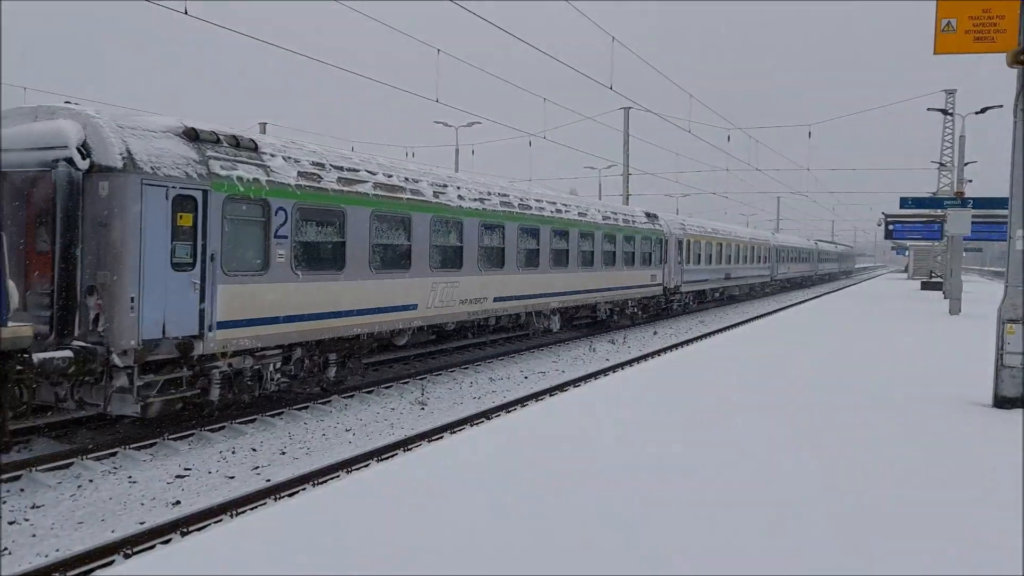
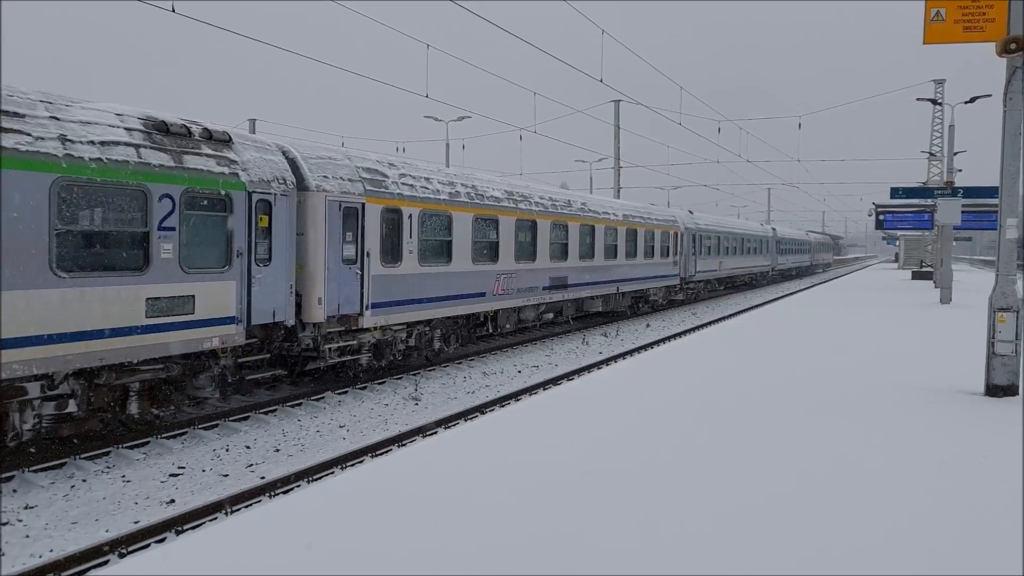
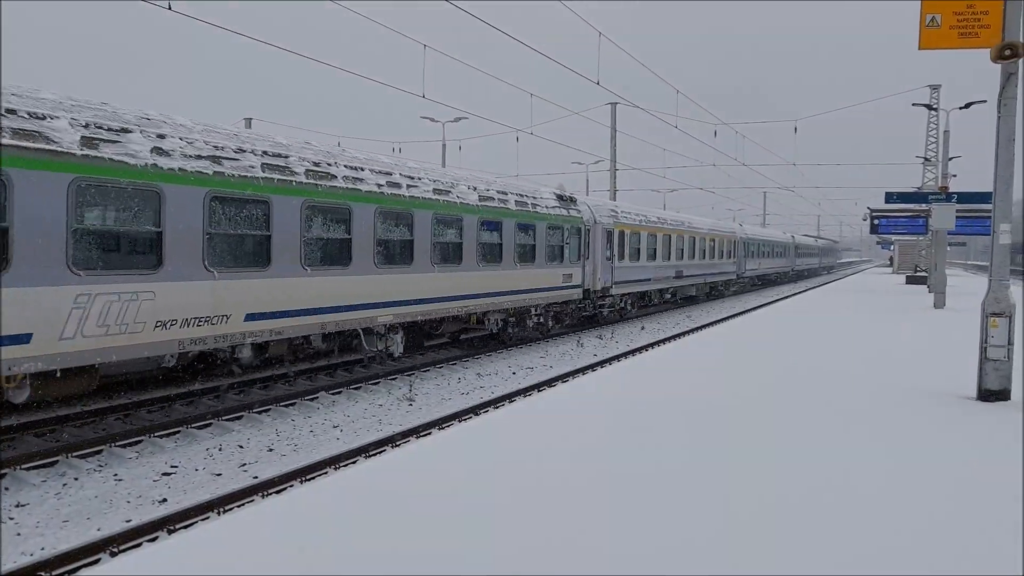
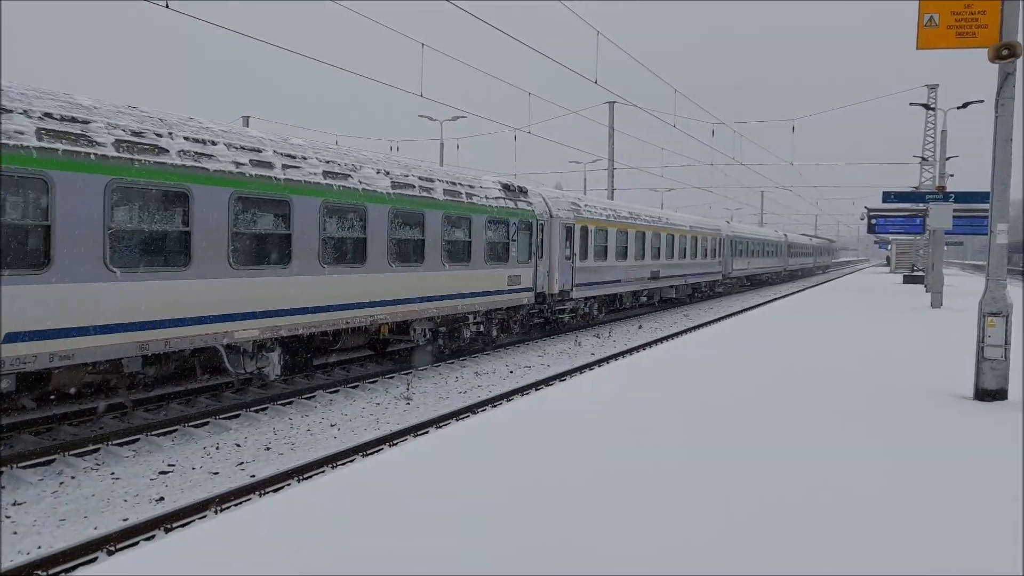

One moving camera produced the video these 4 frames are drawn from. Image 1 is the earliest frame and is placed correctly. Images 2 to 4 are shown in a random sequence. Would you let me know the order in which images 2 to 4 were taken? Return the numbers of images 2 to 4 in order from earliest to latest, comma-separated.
3, 4, 2
